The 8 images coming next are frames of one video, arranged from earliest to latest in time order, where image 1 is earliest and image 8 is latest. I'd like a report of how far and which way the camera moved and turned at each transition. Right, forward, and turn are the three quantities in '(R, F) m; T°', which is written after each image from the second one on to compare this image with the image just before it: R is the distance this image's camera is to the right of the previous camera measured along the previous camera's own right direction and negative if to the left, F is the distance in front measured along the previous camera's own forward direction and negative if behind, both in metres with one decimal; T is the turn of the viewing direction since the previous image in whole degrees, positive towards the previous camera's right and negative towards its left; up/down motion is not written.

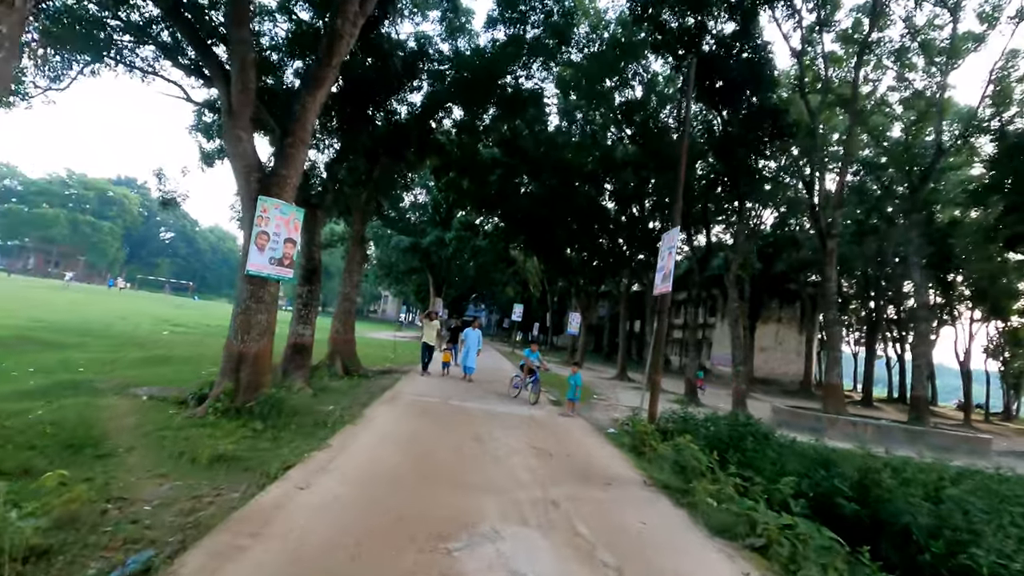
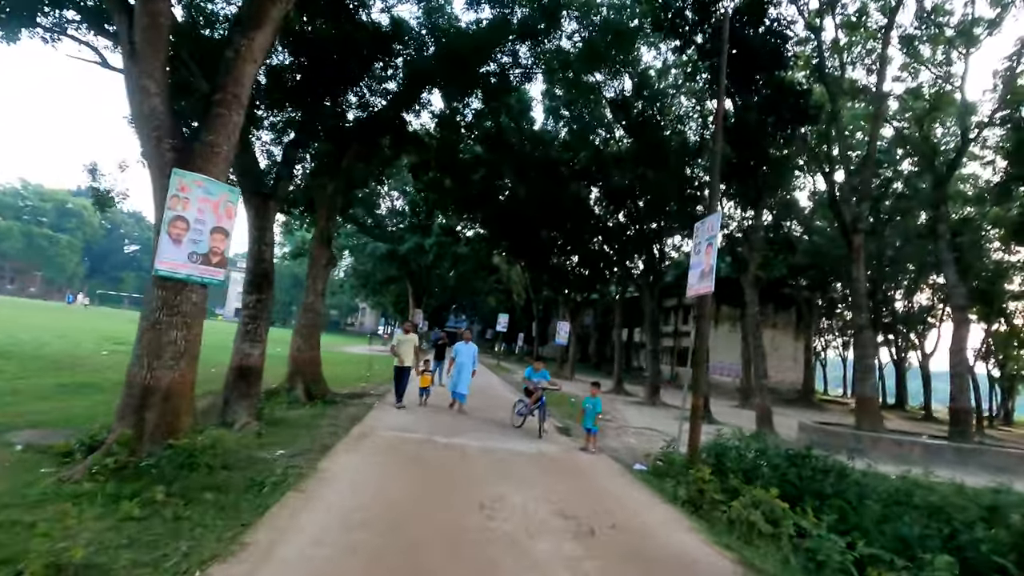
(-0.3, +2.2) m; +2°
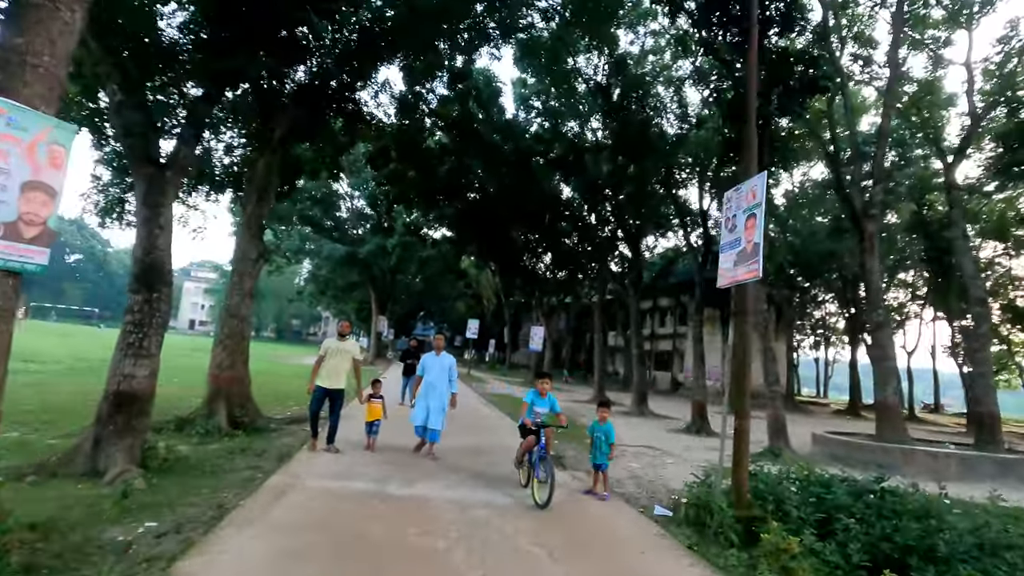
(-0.1, +2.2) m; +3°
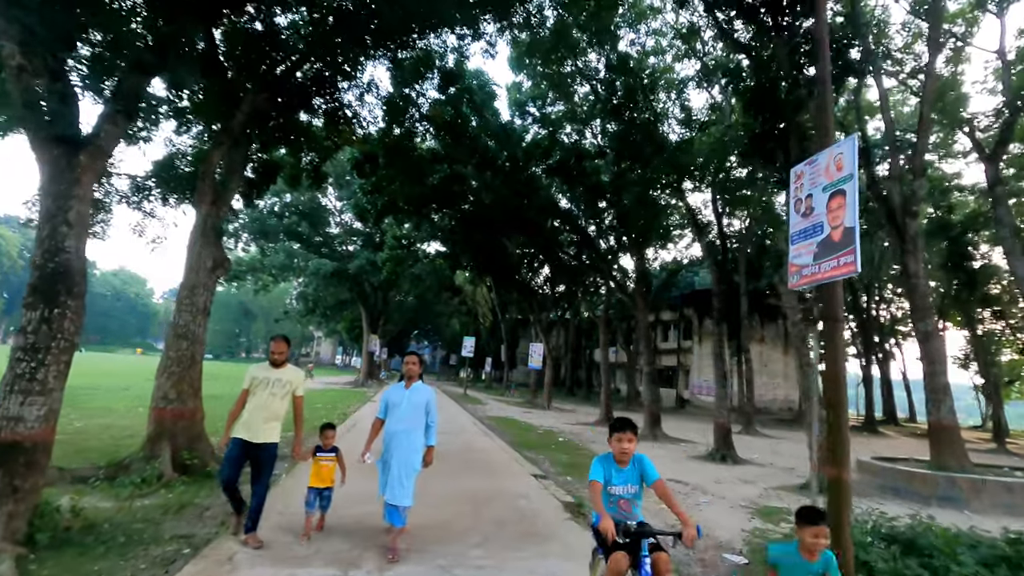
(-0.1, +1.6) m; +1°
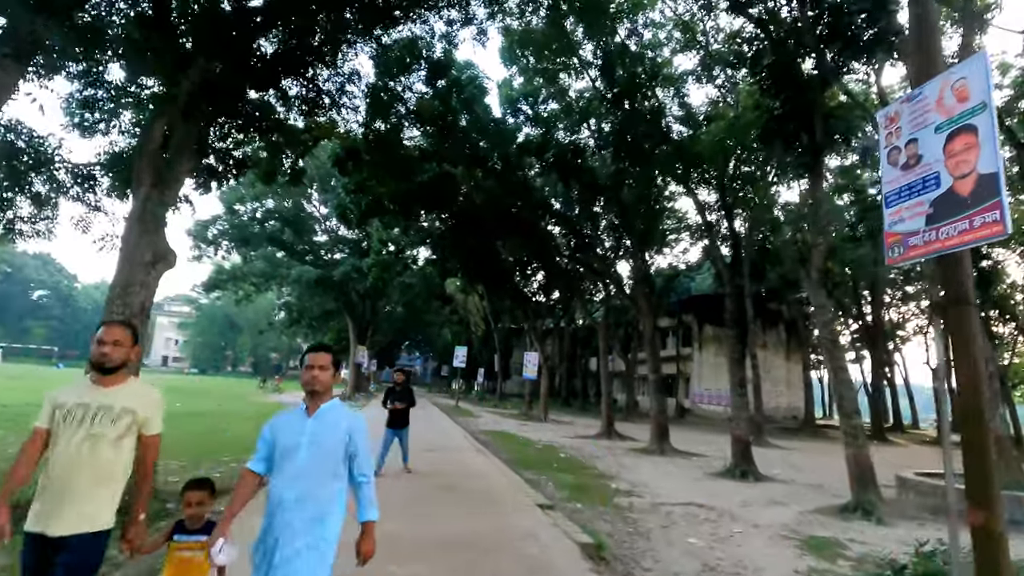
(-0.1, +1.3) m; +1°
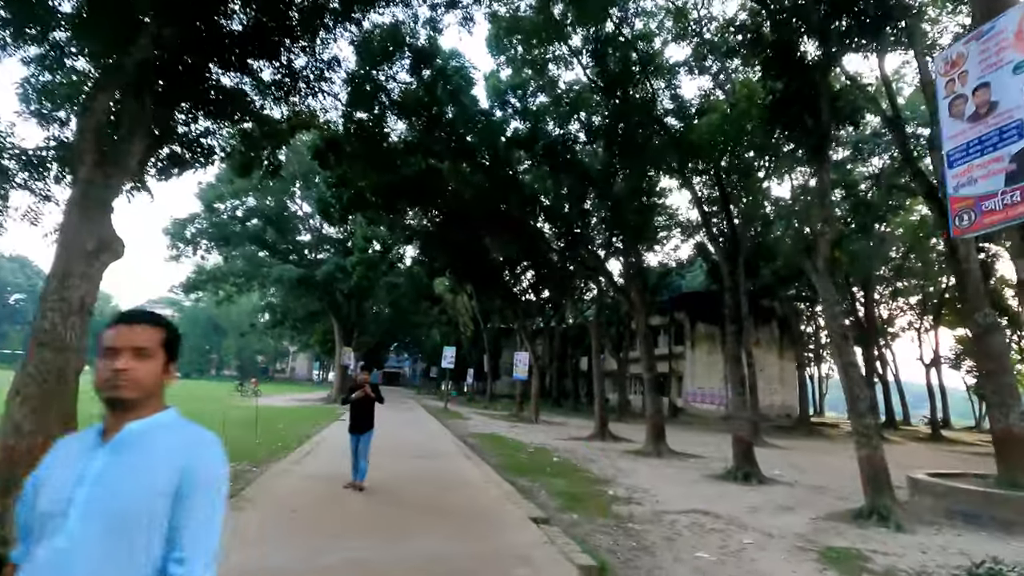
(0.0, +0.7) m; +1°
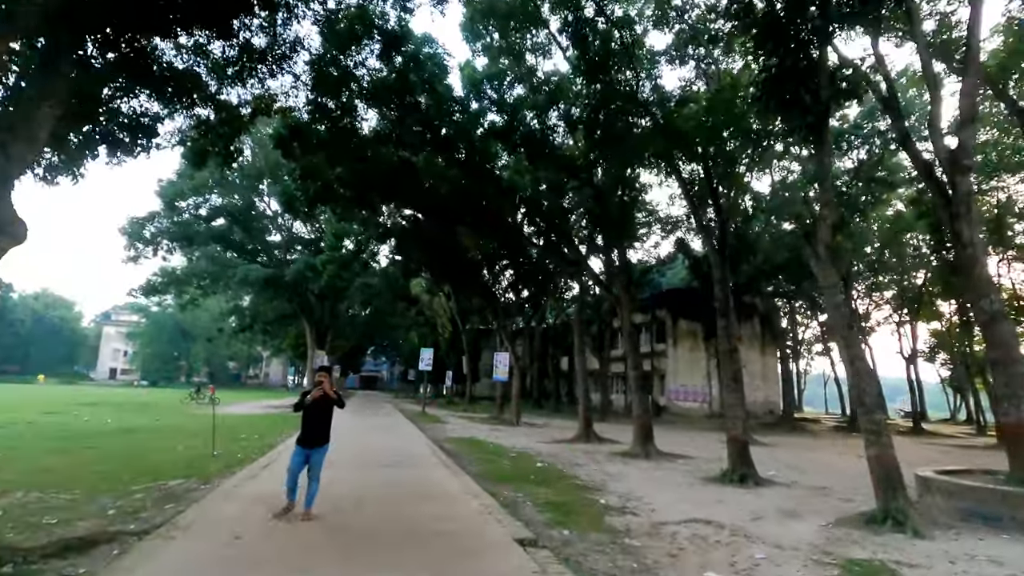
(0.0, +0.9) m; +2°
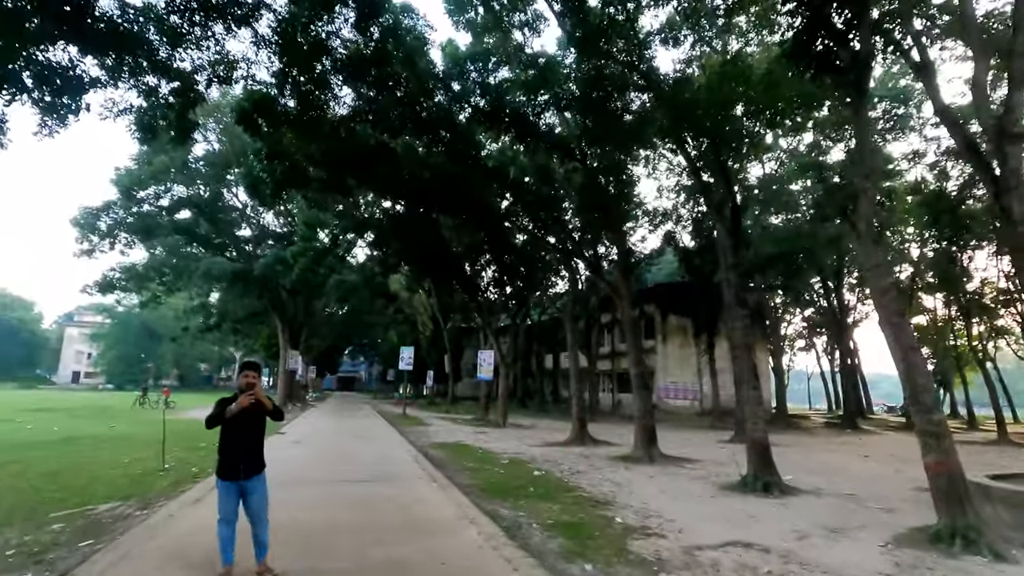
(-0.3, +1.4) m; +2°
